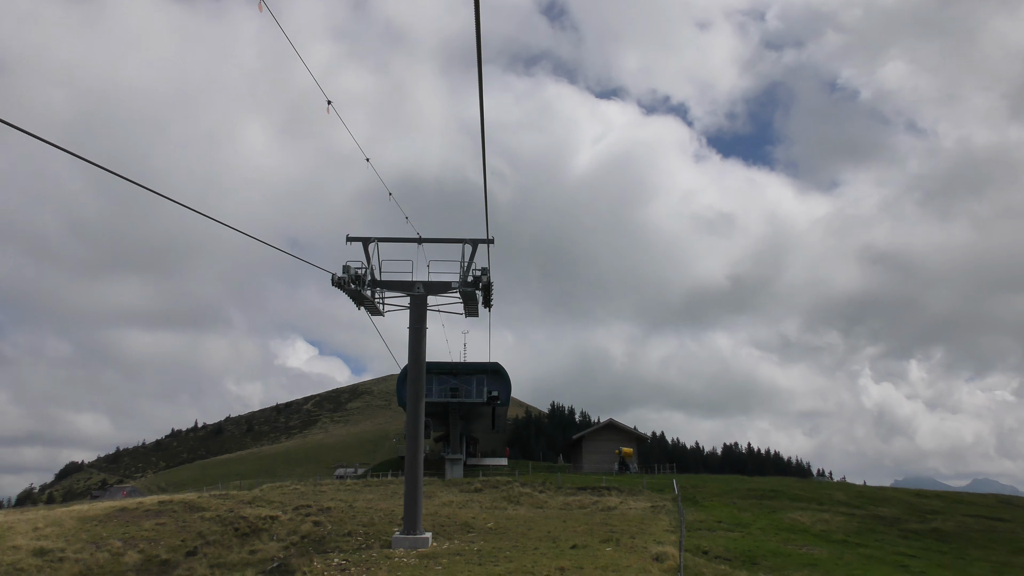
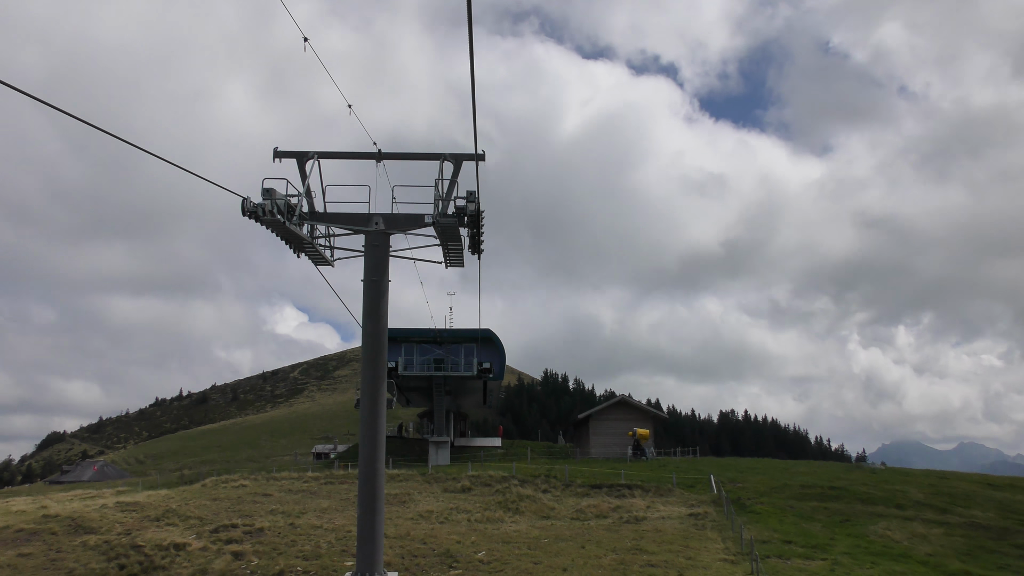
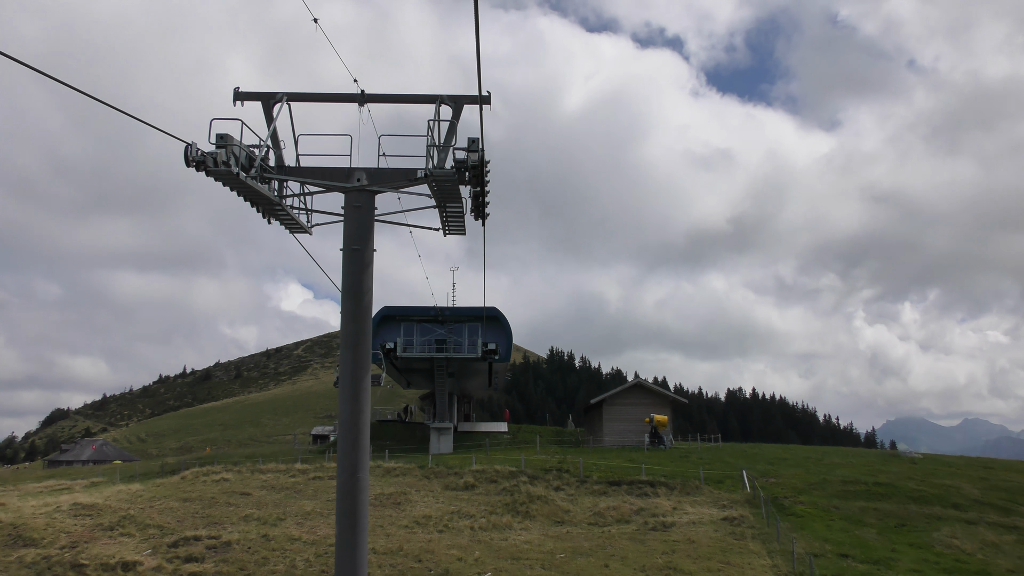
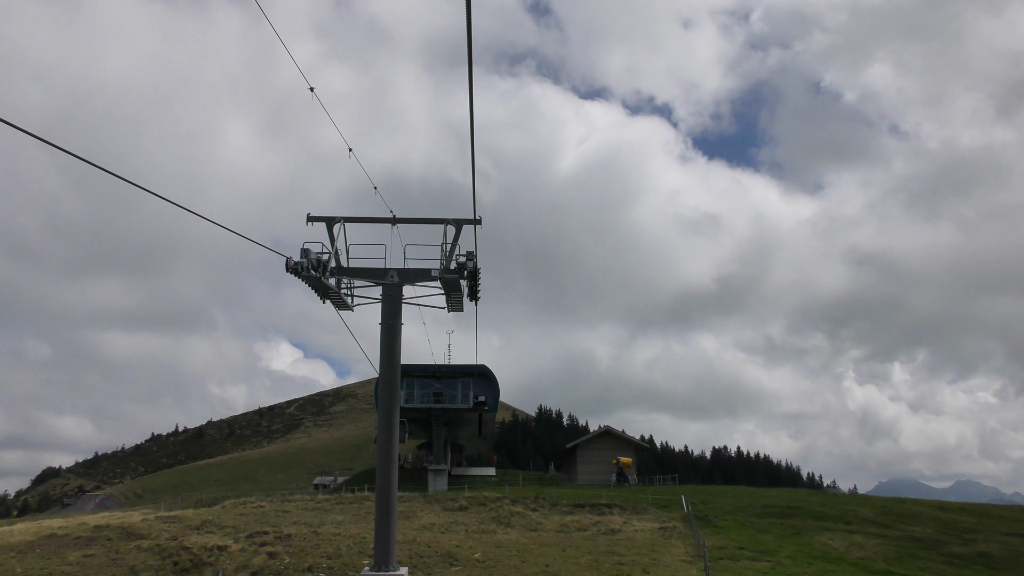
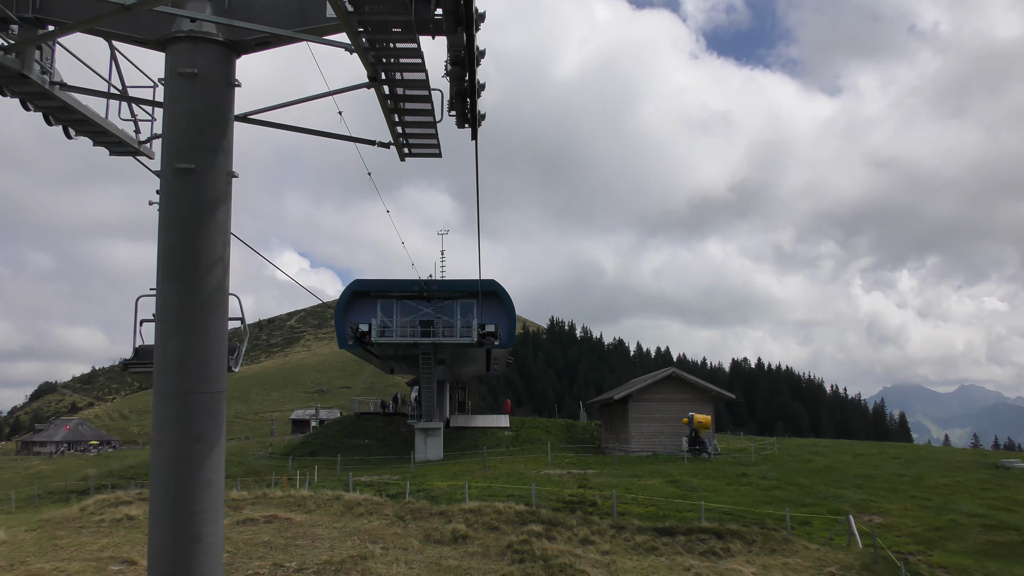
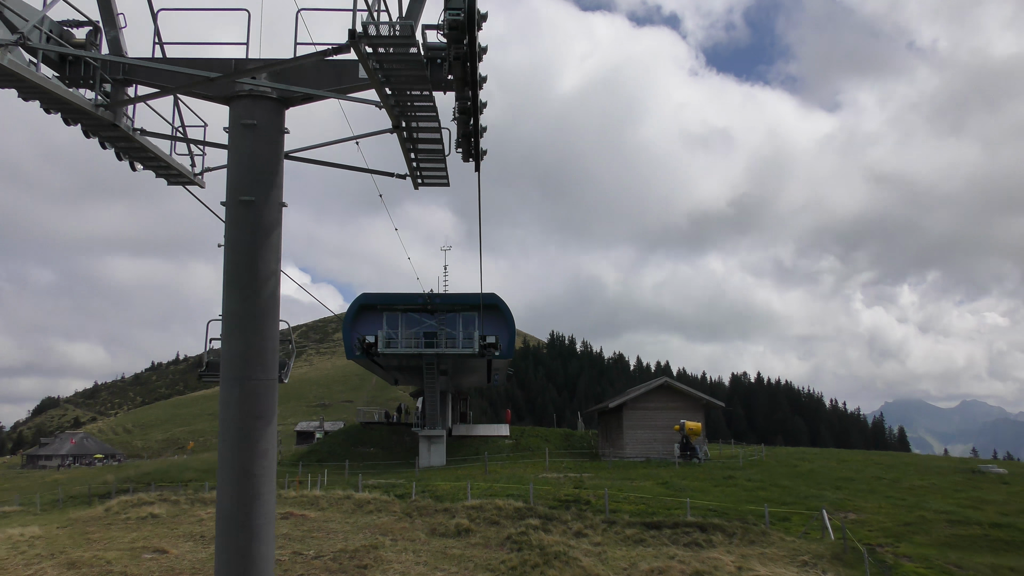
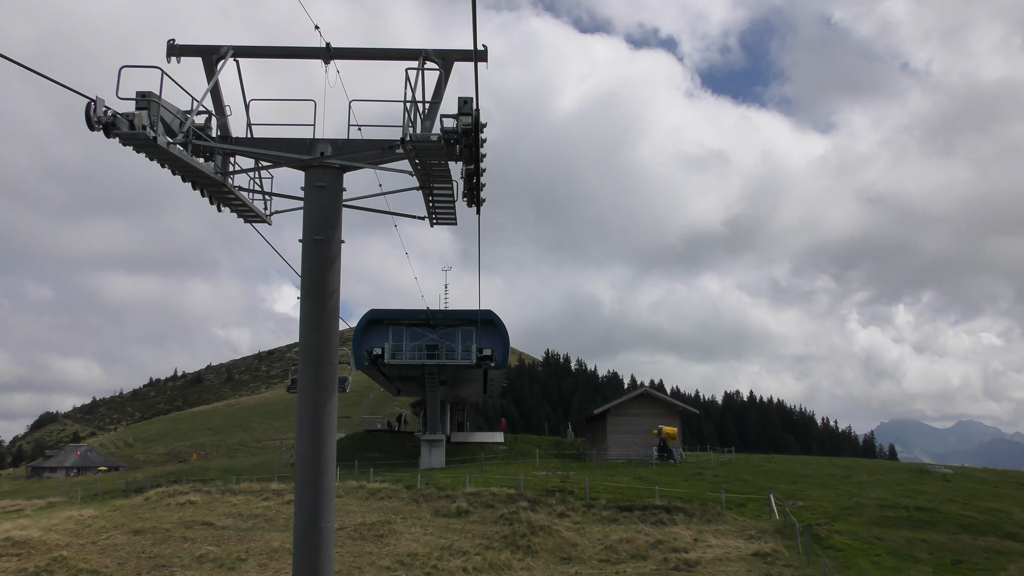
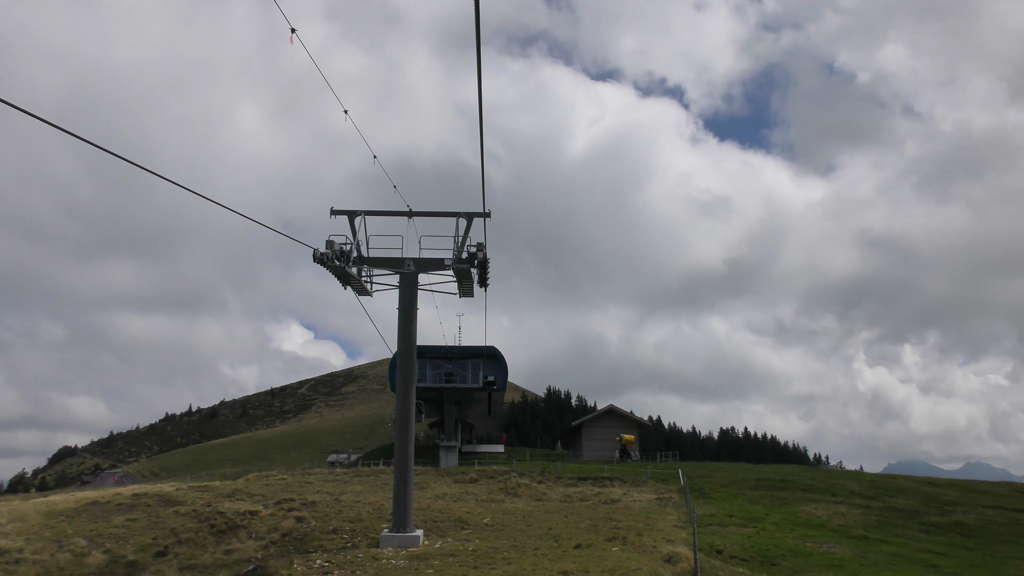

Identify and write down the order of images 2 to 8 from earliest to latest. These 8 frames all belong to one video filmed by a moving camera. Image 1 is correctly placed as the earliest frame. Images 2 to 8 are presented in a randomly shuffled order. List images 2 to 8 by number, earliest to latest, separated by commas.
8, 4, 2, 3, 7, 6, 5
